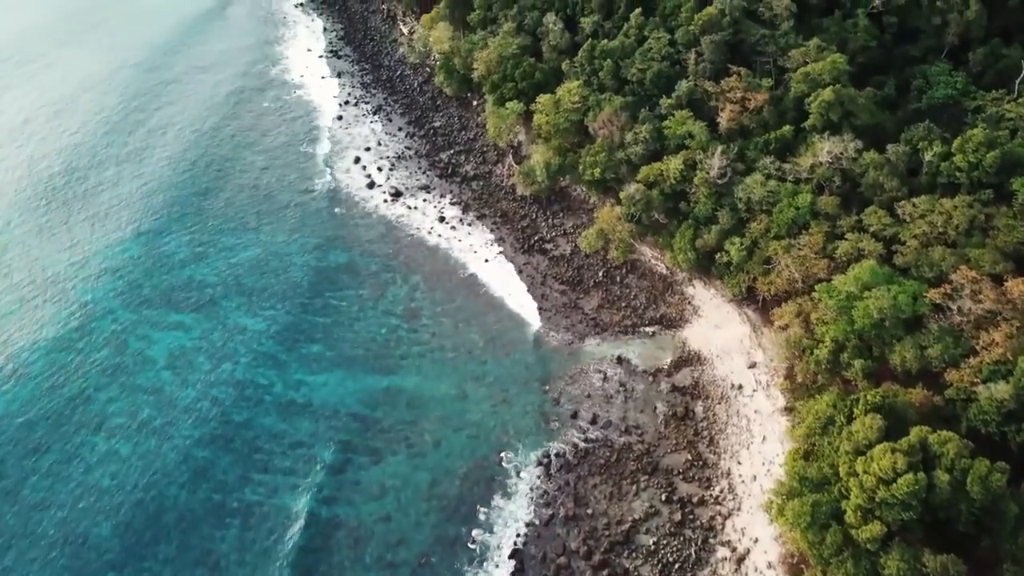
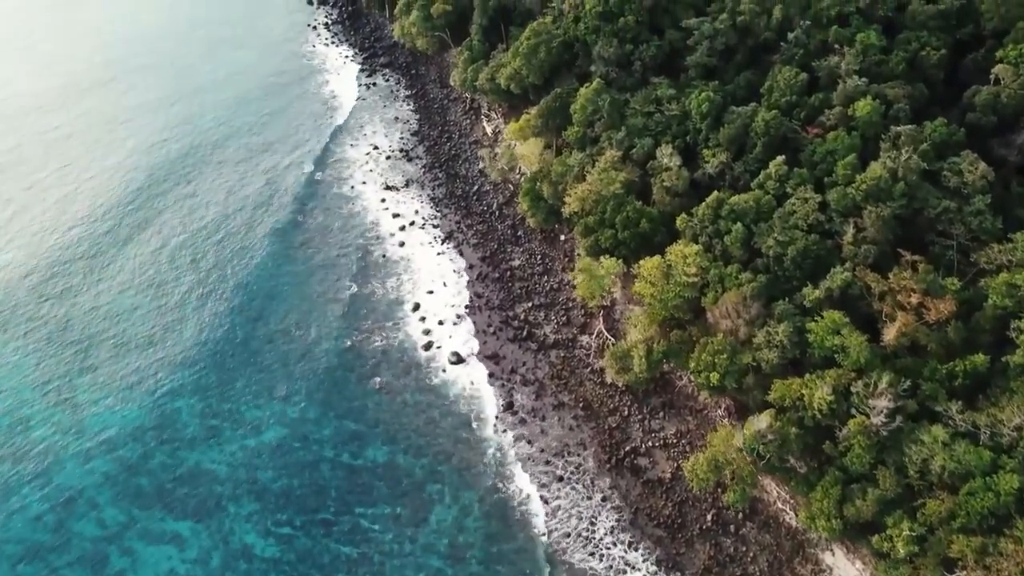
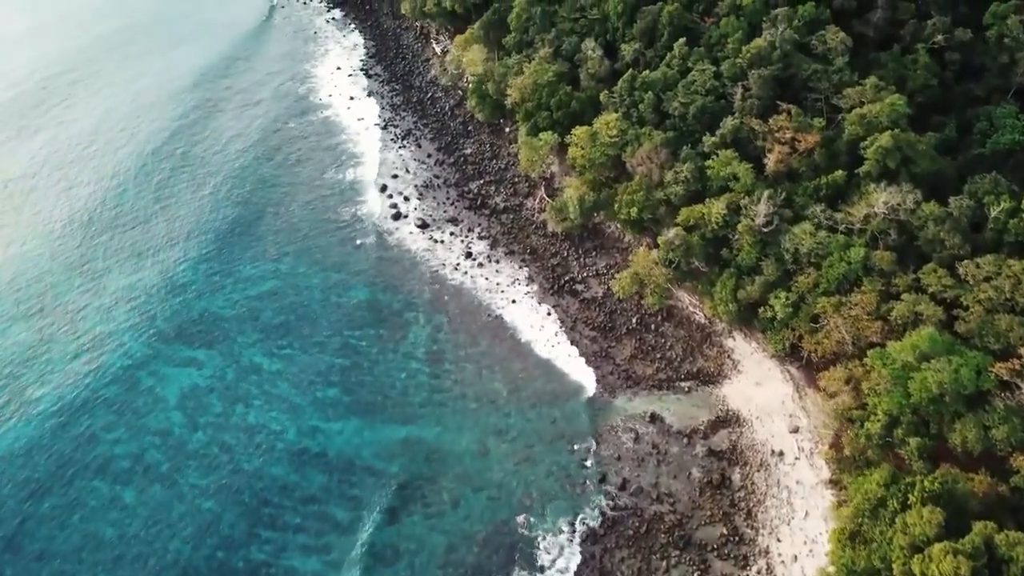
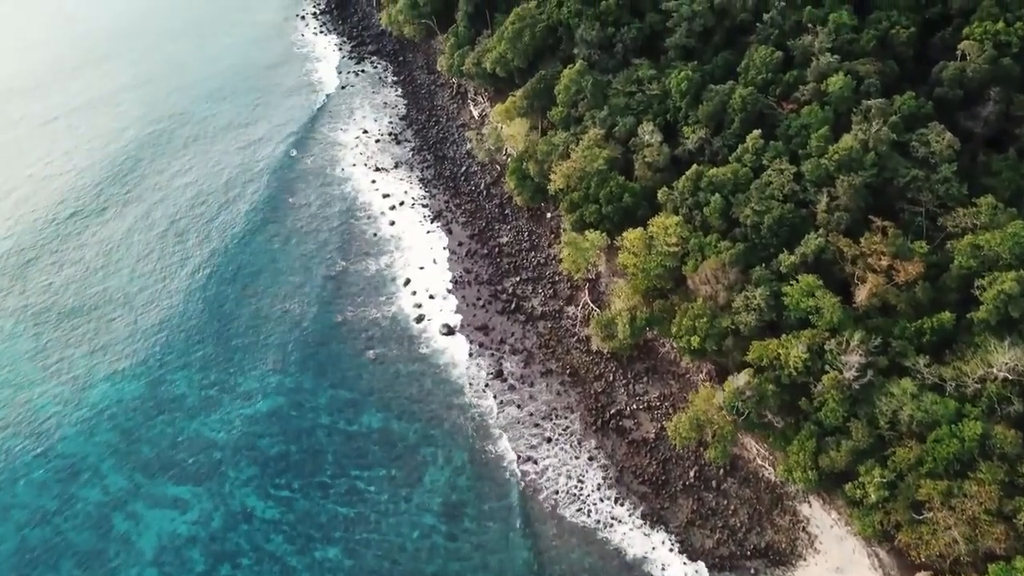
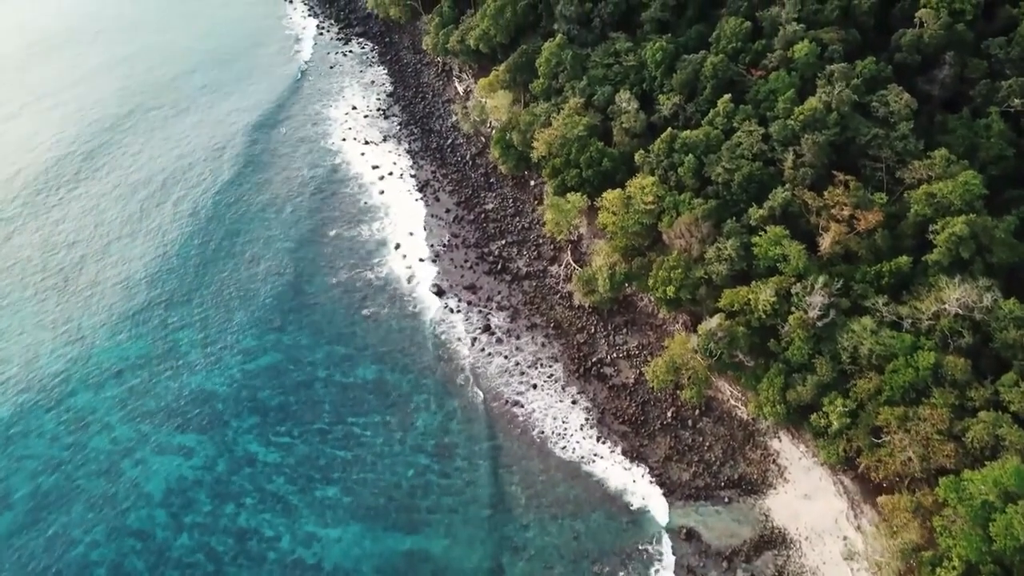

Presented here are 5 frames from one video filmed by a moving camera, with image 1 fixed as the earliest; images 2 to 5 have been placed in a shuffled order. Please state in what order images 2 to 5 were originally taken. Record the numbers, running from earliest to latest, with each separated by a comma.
3, 5, 4, 2
